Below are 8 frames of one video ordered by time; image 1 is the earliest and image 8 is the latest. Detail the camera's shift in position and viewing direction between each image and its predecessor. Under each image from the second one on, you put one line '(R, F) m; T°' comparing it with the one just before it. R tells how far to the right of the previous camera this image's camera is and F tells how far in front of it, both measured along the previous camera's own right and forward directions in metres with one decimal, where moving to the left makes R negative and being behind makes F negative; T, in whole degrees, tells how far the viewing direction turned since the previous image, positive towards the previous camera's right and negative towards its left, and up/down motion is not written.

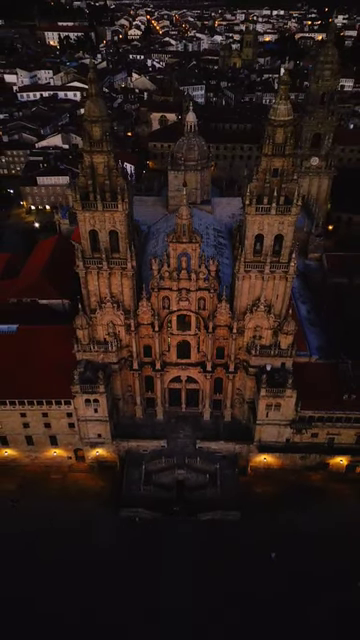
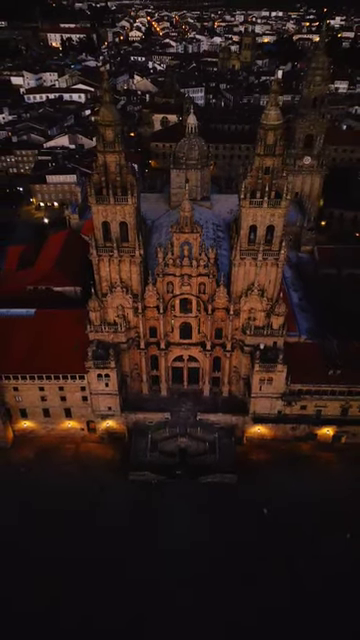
(-0.3, -4.8) m; 0°
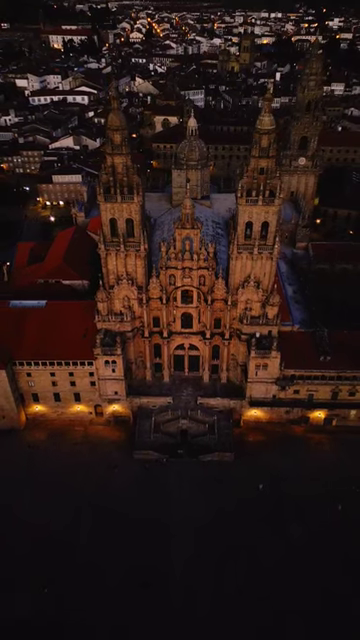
(-0.2, -3.6) m; 0°
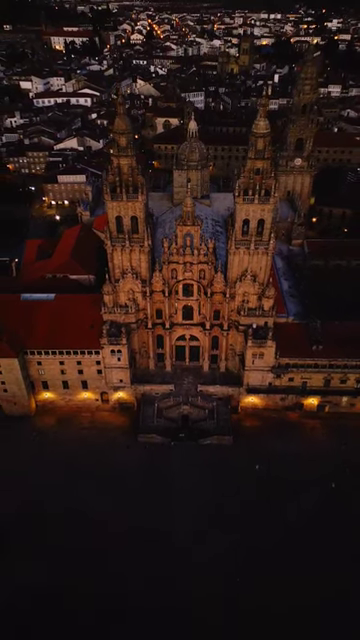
(-0.1, -3.2) m; 0°
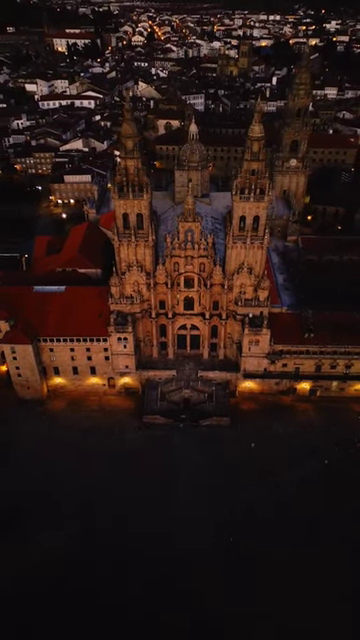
(-0.2, -4.2) m; 0°
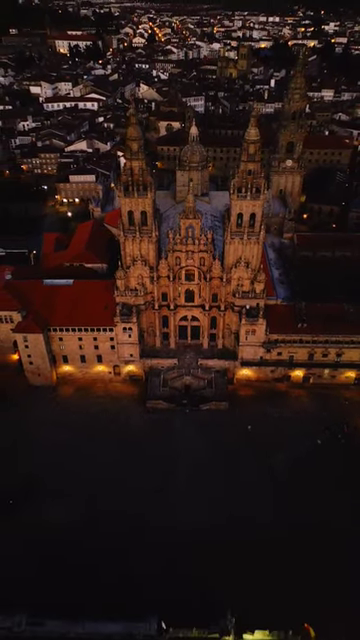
(-0.2, -3.9) m; 0°
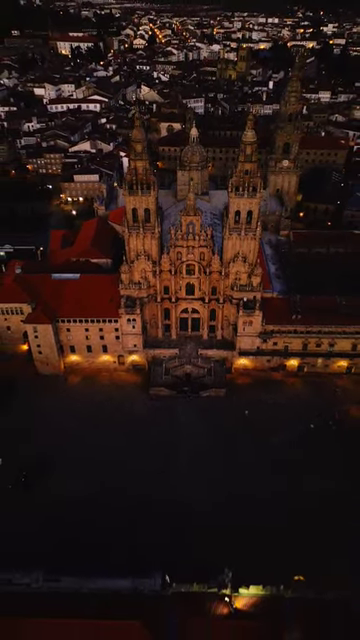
(-0.2, -3.5) m; 0°
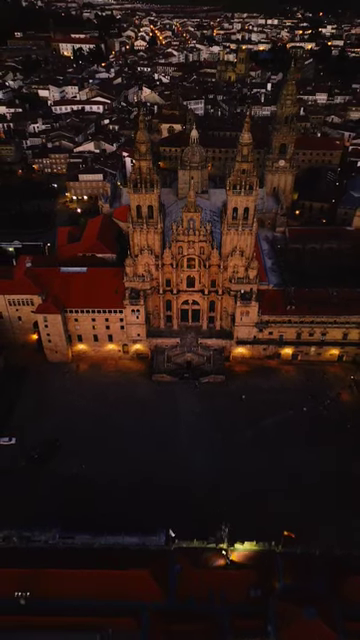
(-0.2, -4.2) m; 0°
